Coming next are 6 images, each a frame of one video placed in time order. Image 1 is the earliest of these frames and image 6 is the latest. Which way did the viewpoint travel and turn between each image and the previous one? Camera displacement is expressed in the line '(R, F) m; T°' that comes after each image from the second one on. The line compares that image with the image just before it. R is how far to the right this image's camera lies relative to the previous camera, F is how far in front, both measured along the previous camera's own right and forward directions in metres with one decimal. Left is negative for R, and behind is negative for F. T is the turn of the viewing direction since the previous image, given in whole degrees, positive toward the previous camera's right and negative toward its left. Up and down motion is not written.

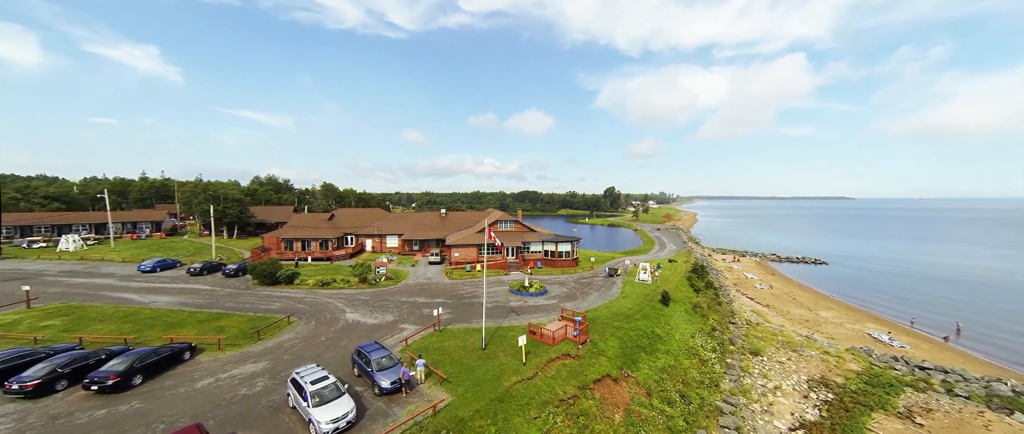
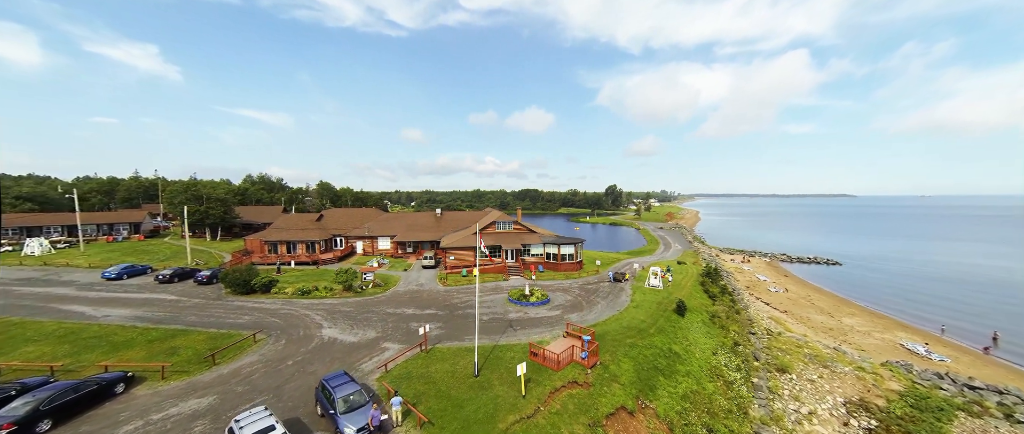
(+0.2, +3.2) m; 0°
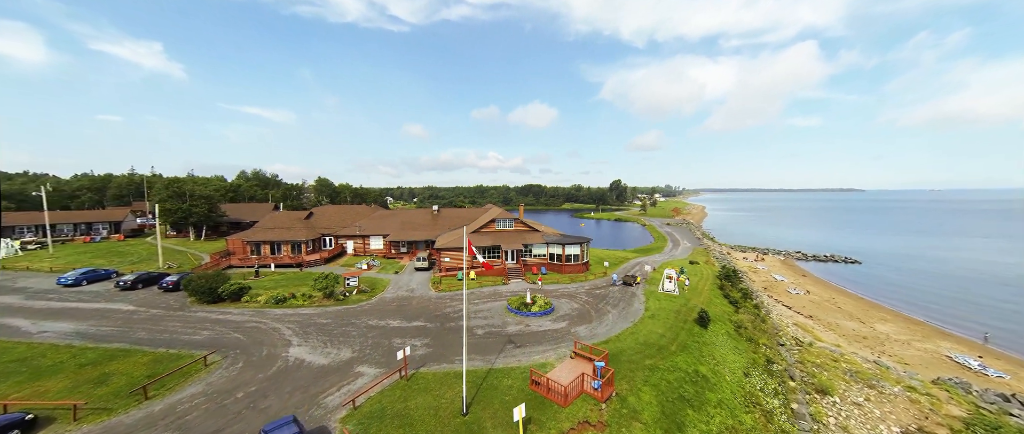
(+0.3, +3.6) m; -1°
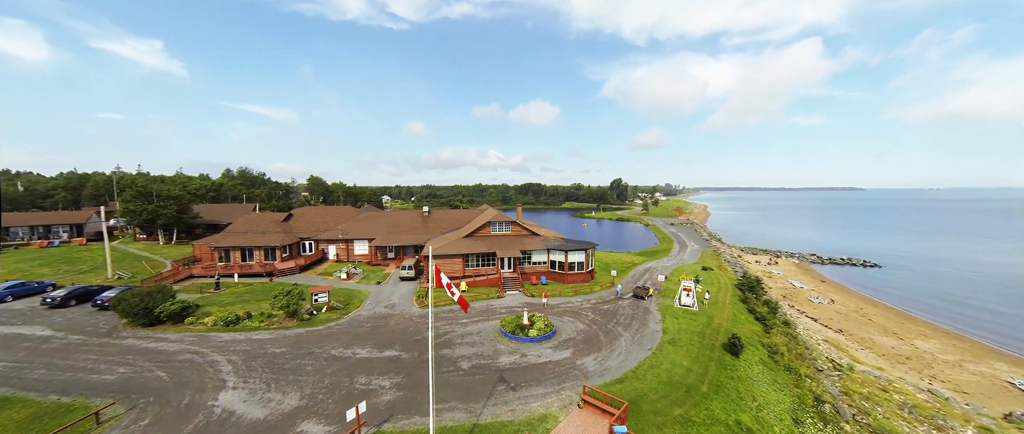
(+0.4, +4.4) m; 0°
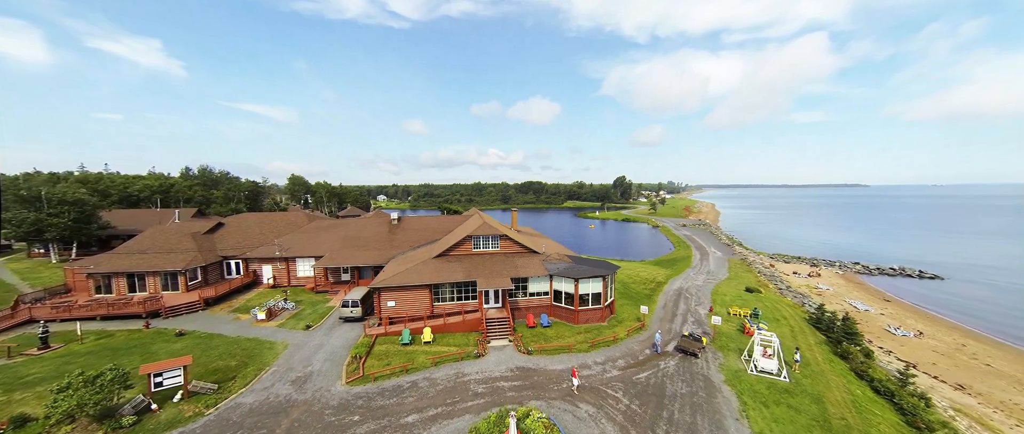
(+1.1, +10.9) m; 0°
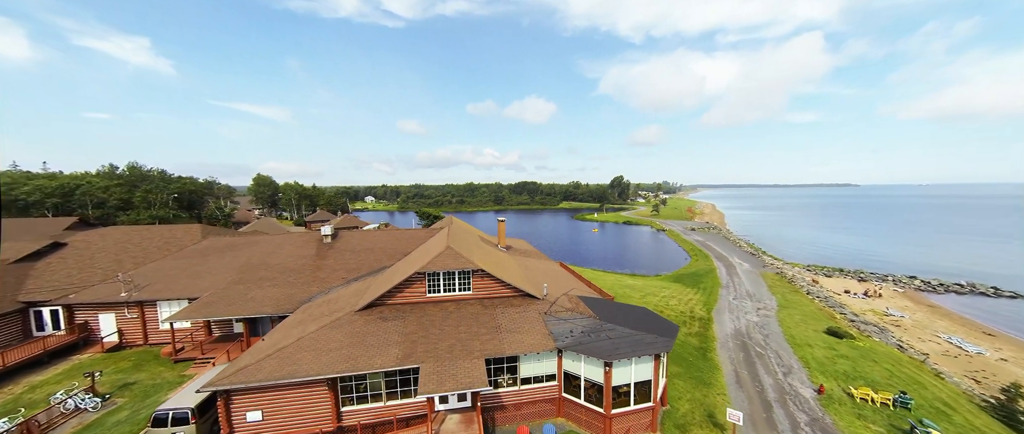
(+0.8, +12.3) m; +1°
